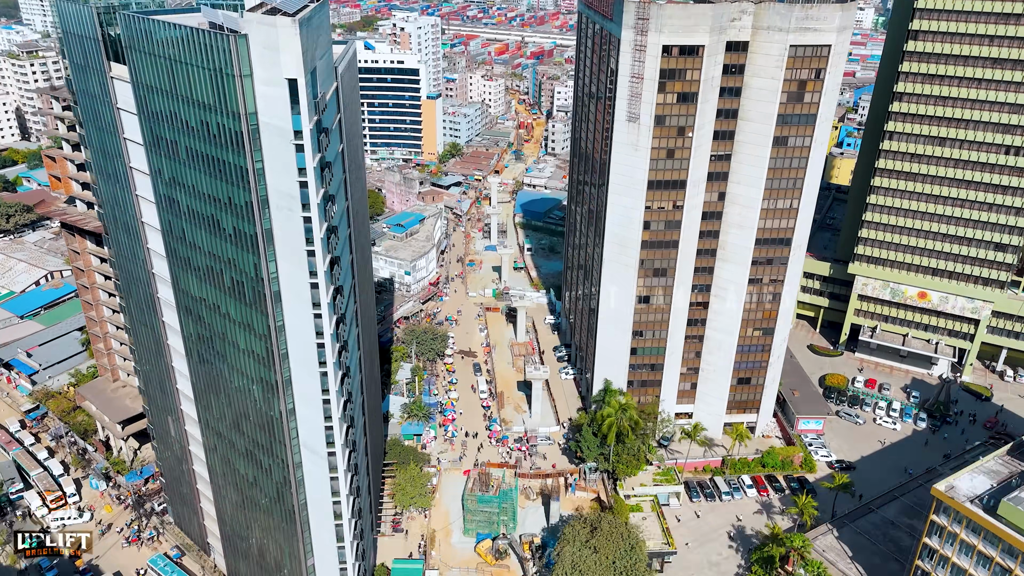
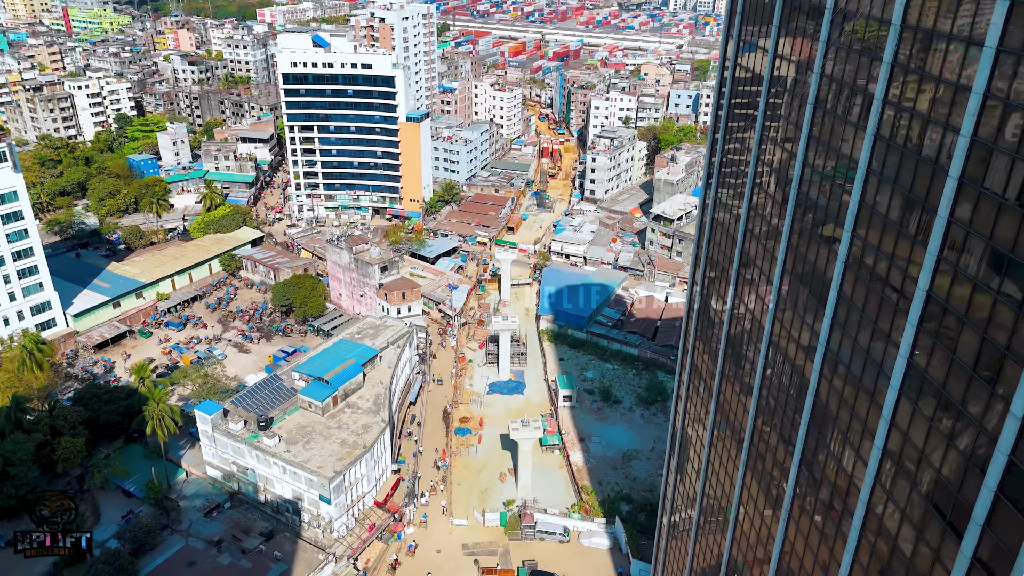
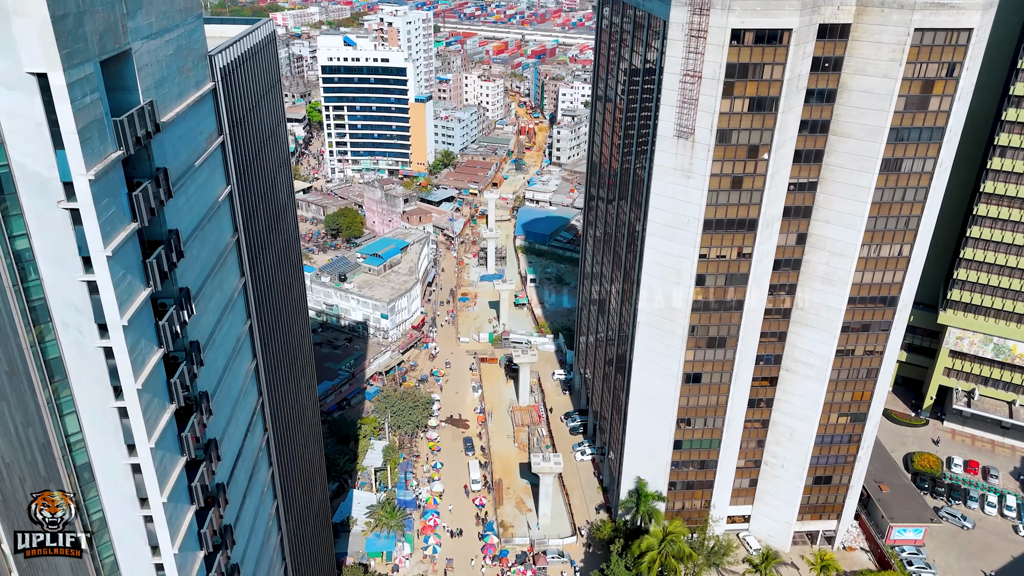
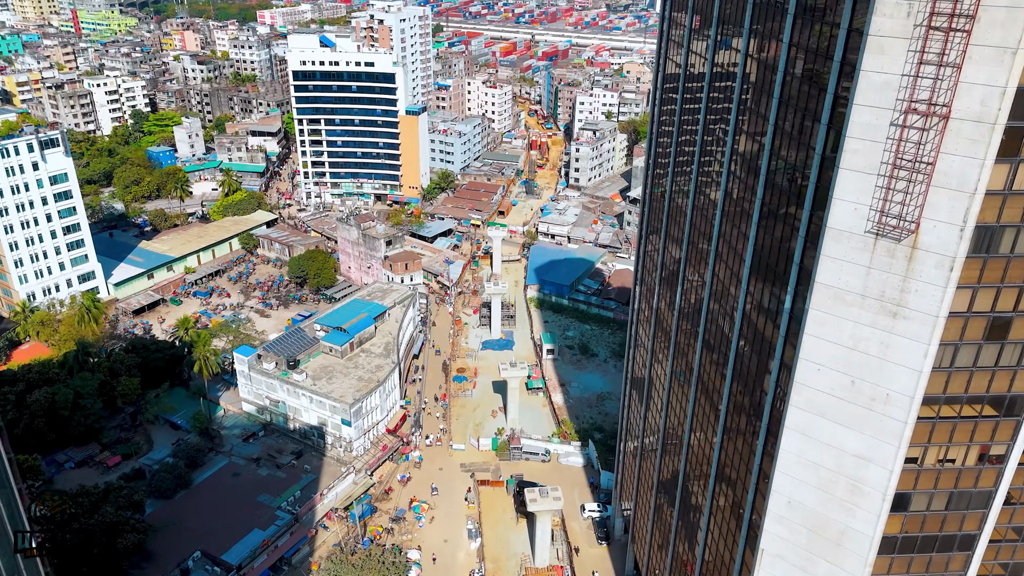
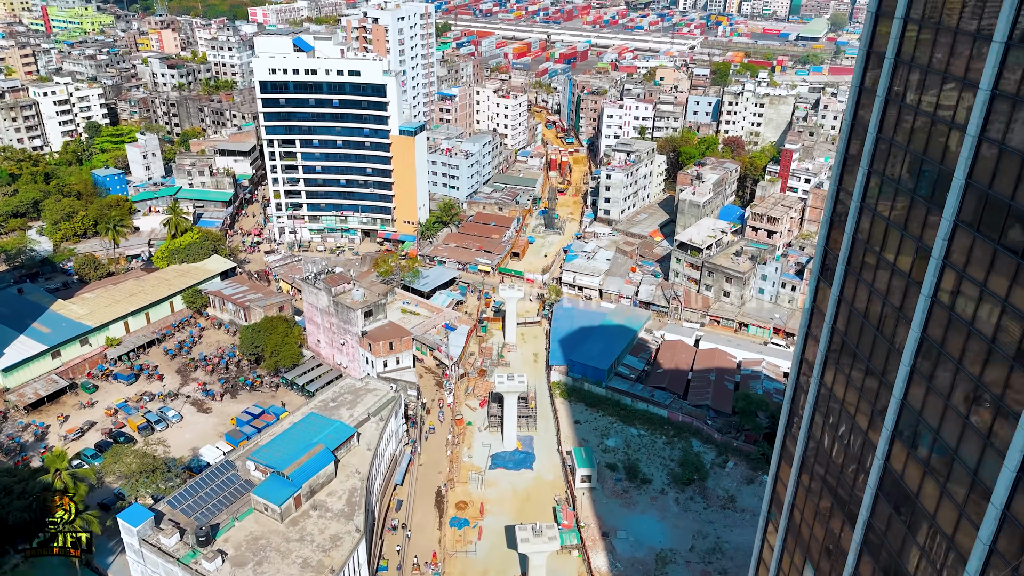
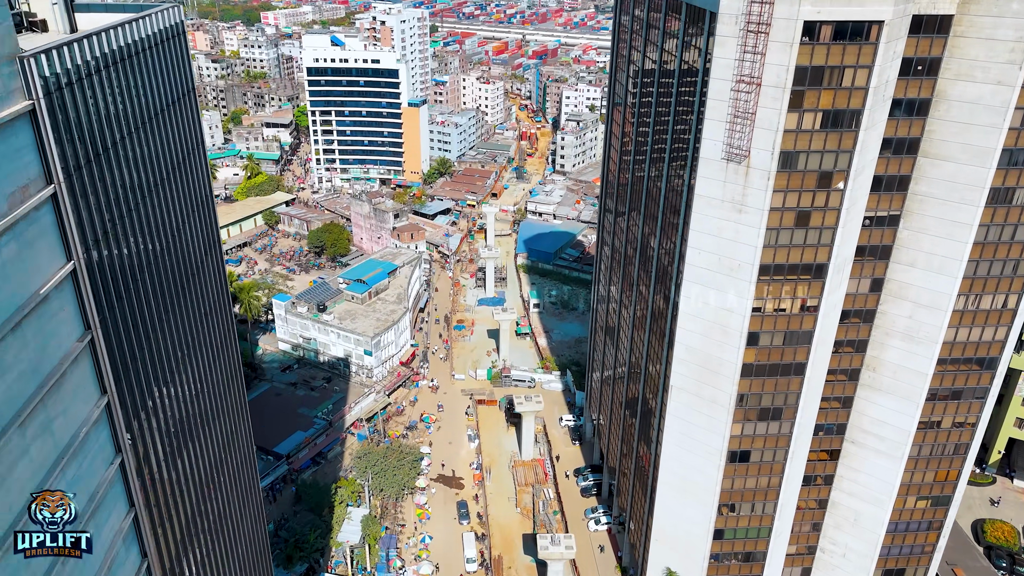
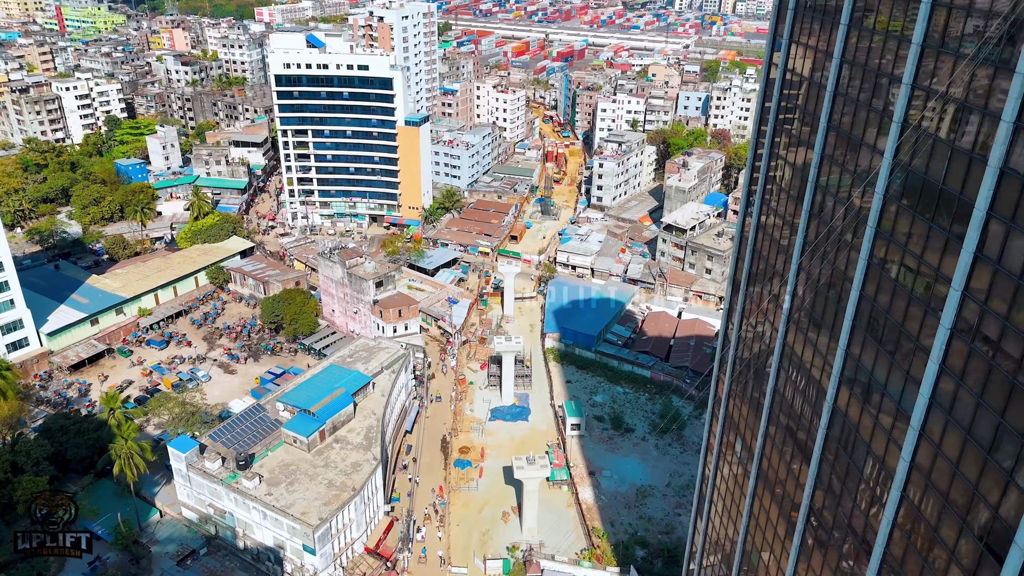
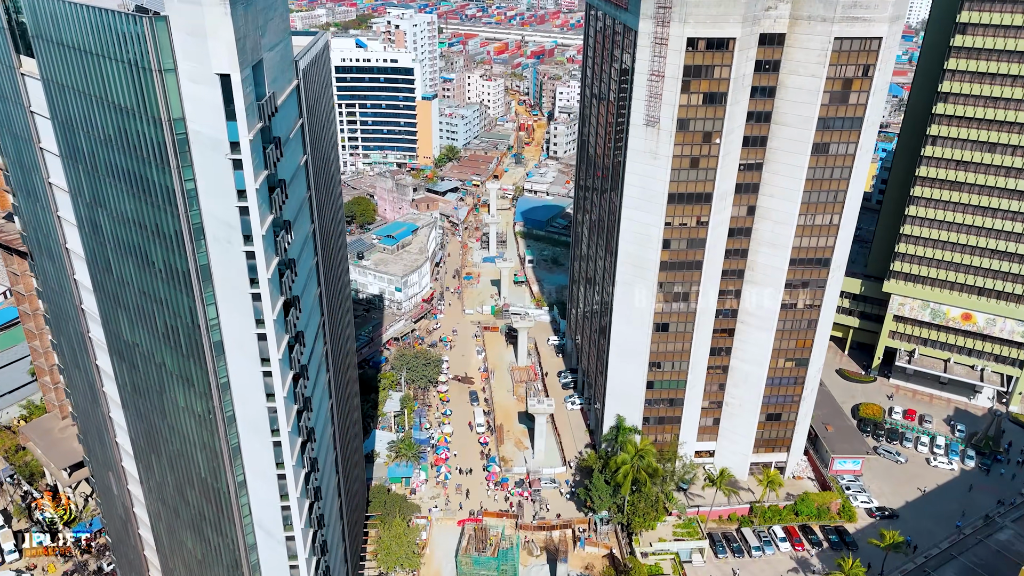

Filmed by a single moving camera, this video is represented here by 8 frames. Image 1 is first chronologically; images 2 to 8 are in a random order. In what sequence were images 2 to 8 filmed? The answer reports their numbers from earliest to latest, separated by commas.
8, 3, 6, 4, 2, 7, 5
